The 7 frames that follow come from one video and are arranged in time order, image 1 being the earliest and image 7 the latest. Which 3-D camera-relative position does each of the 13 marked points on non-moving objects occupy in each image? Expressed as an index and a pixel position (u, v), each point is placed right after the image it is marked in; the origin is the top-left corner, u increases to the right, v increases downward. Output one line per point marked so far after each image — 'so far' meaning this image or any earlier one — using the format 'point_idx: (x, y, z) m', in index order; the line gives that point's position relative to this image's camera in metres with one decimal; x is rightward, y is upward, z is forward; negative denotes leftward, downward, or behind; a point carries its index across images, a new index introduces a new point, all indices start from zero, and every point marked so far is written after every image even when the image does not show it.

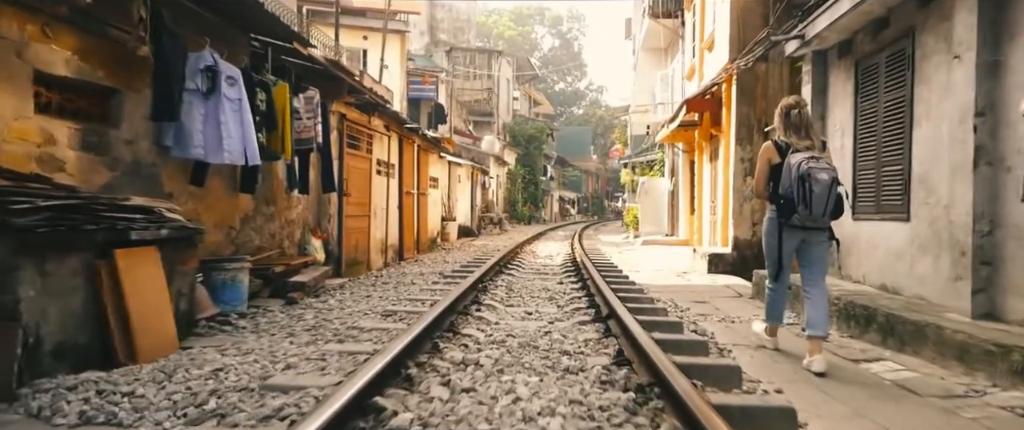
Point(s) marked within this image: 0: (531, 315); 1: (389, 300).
0: (+0.2, -0.9, +7.5) m
1: (-1.1, -0.8, +8.0) m
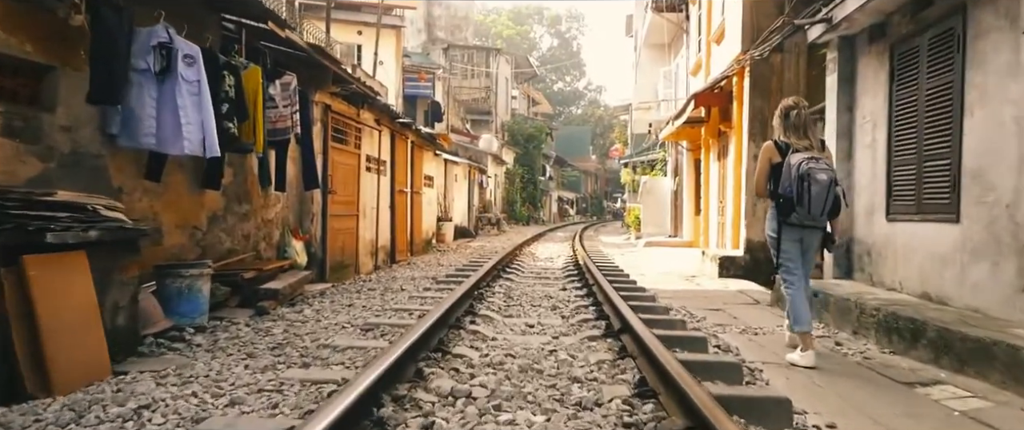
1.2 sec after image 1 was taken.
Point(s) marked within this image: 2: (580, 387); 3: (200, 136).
0: (+0.2, -0.9, +6.6) m
1: (-1.1, -0.8, +7.1) m
2: (+0.3, -0.8, +4.2) m
3: (-2.2, +0.6, +6.1) m
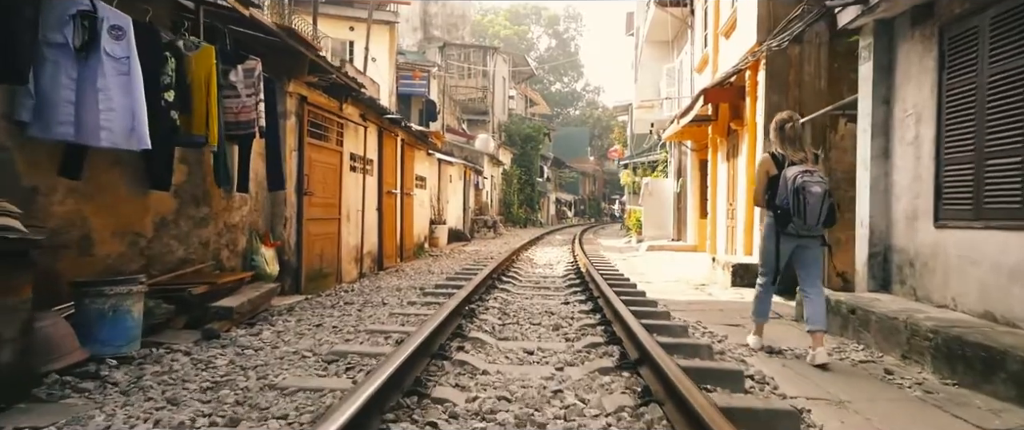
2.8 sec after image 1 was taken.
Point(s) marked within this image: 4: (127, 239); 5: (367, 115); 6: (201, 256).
0: (+0.1, -0.9, +5.6) m
1: (-1.2, -0.8, +6.0) m
2: (+0.3, -0.9, +3.1) m
3: (-2.3, +0.5, +5.1) m
4: (-2.7, -0.2, +6.1) m
5: (-2.1, +1.5, +12.5) m
6: (-2.6, -0.3, +7.2) m
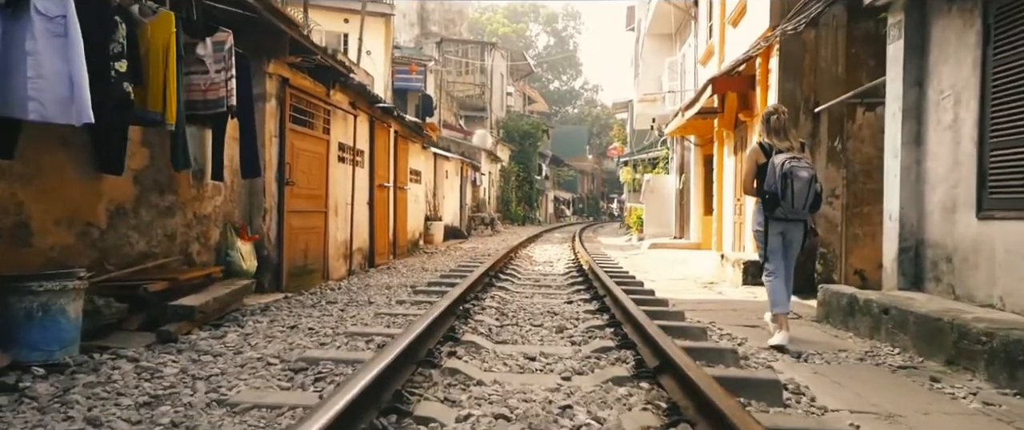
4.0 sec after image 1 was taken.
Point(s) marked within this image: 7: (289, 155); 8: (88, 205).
0: (+0.1, -0.8, +4.8) m
1: (-1.2, -0.7, +5.3) m
2: (+0.3, -0.8, +2.4) m
3: (-2.3, +0.6, +4.3) m
4: (-2.7, -0.1, +5.4) m
5: (-2.1, +1.5, +11.8) m
6: (-2.6, -0.3, +6.5) m
7: (-2.3, +0.6, +8.8) m
8: (-2.7, +0.1, +5.5) m
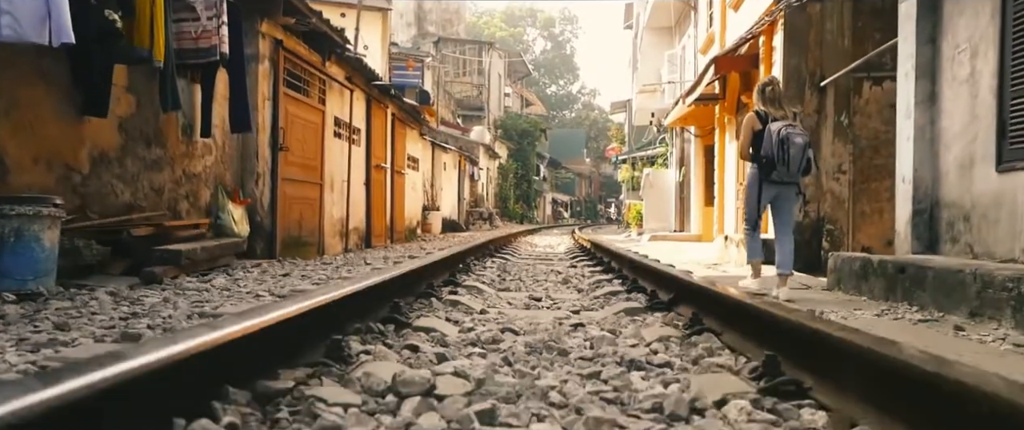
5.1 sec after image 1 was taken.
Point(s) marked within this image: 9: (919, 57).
0: (+0.1, -0.5, +4.6) m
1: (-1.2, -0.4, +5.1) m
2: (+0.3, -0.4, +2.2) m
3: (-2.3, +1.0, +4.1) m
4: (-2.7, +0.3, +5.1) m
5: (-2.2, +1.8, +11.6) m
6: (-2.6, +0.1, +6.3) m
7: (-2.3, +0.9, +8.5) m
8: (-2.7, +0.4, +5.2) m
9: (+3.2, +1.3, +6.8) m
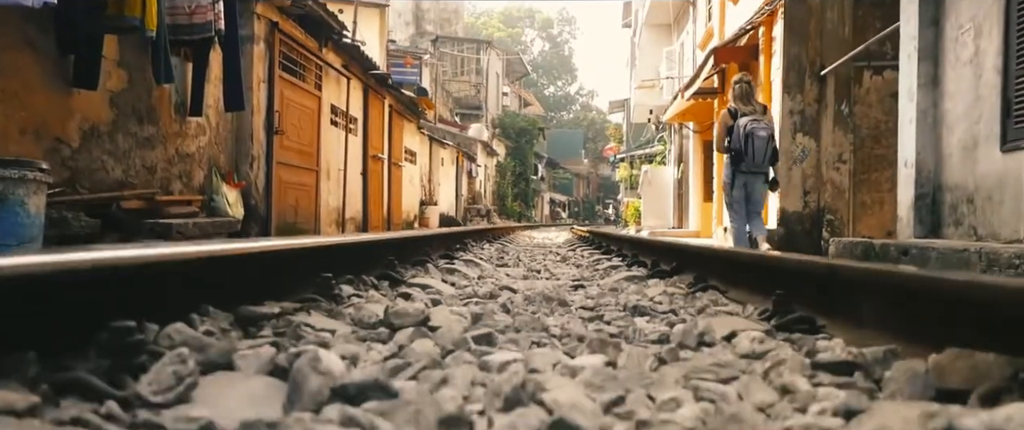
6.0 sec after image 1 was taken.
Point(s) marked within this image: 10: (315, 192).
0: (+0.1, -0.3, +4.5) m
1: (-1.2, -0.2, +5.0) m
2: (+0.3, -0.3, +2.1) m
3: (-2.3, +1.1, +4.0) m
4: (-2.7, +0.4, +5.0) m
5: (-2.2, +2.0, +11.5) m
6: (-2.6, +0.2, +6.2) m
7: (-2.3, +1.1, +8.4) m
8: (-2.7, +0.6, +5.1) m
9: (+3.2, +1.4, +6.8) m
10: (-2.3, +0.3, +9.8) m
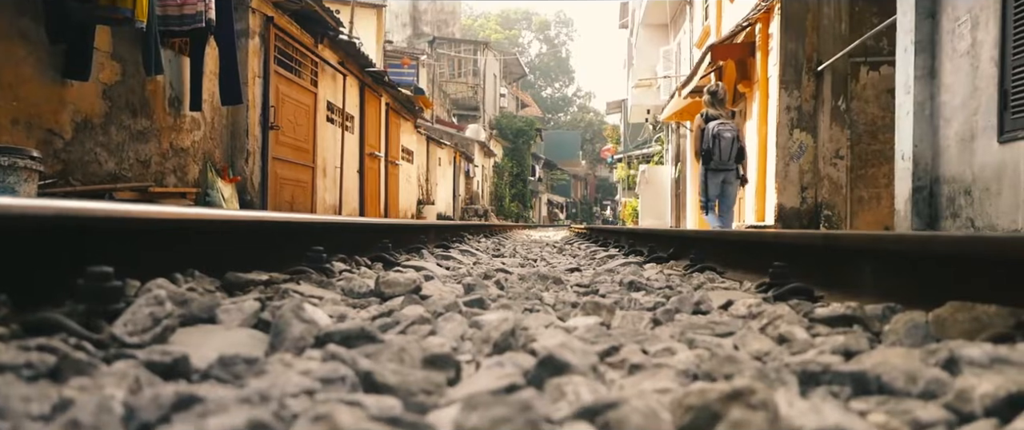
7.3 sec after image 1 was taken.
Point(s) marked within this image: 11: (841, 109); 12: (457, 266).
0: (+0.1, -0.3, +4.5) m
1: (-1.2, -0.2, +4.9) m
2: (+0.3, -0.2, +2.0) m
3: (-2.3, +1.2, +3.9) m
4: (-2.7, +0.5, +5.0) m
5: (-2.2, +2.0, +11.5) m
6: (-2.7, +0.3, +6.1) m
7: (-2.3, +1.1, +8.4) m
8: (-2.7, +0.6, +5.1) m
9: (+3.2, +1.5, +6.7) m
10: (-2.3, +0.3, +9.8) m
11: (+2.9, +1.0, +7.6) m
12: (-0.2, -0.2, +3.3) m
